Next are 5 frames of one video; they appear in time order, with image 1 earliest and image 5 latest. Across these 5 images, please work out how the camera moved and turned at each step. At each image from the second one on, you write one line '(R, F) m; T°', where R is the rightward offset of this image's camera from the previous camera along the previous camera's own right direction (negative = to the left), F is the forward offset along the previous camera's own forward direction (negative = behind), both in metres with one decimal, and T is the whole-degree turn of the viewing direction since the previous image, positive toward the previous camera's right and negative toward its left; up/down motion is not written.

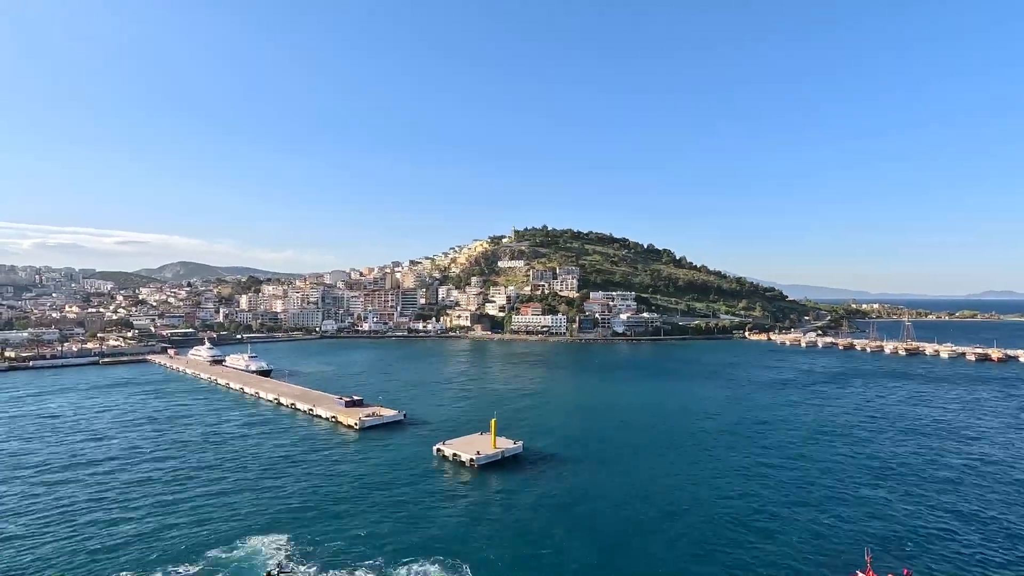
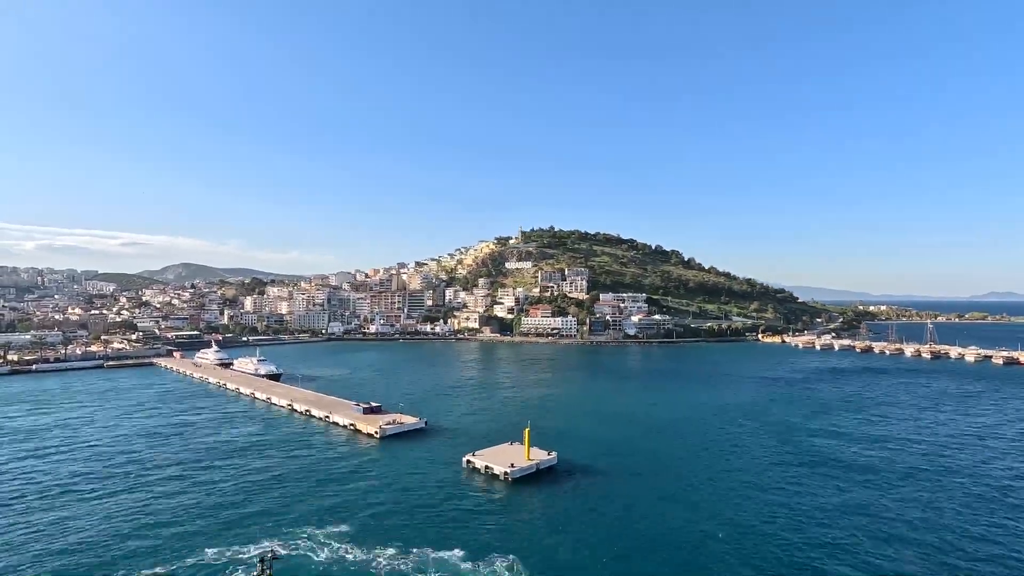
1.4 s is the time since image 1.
(-1.0, +1.1) m; 0°
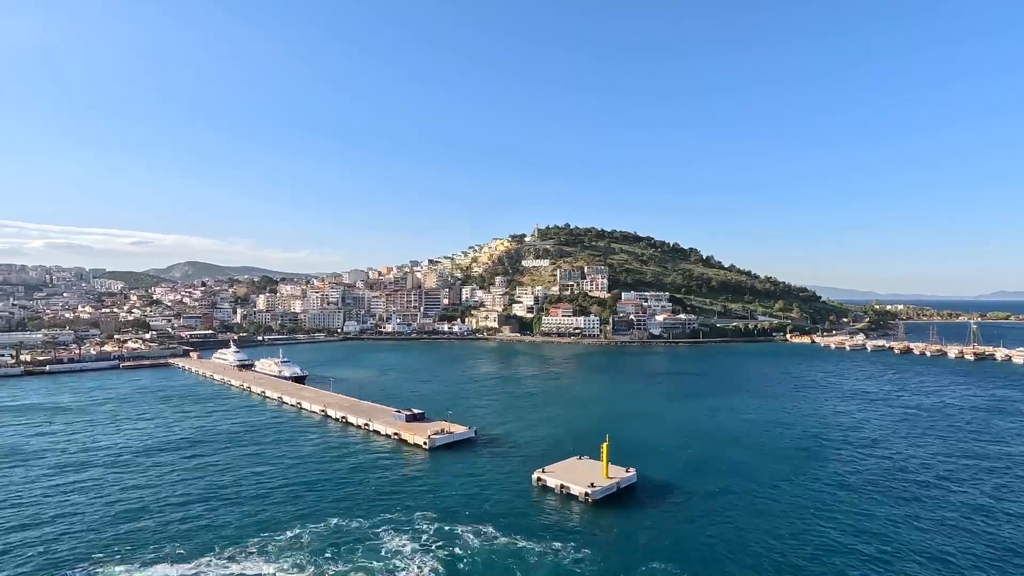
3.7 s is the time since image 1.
(-1.9, +1.8) m; 0°
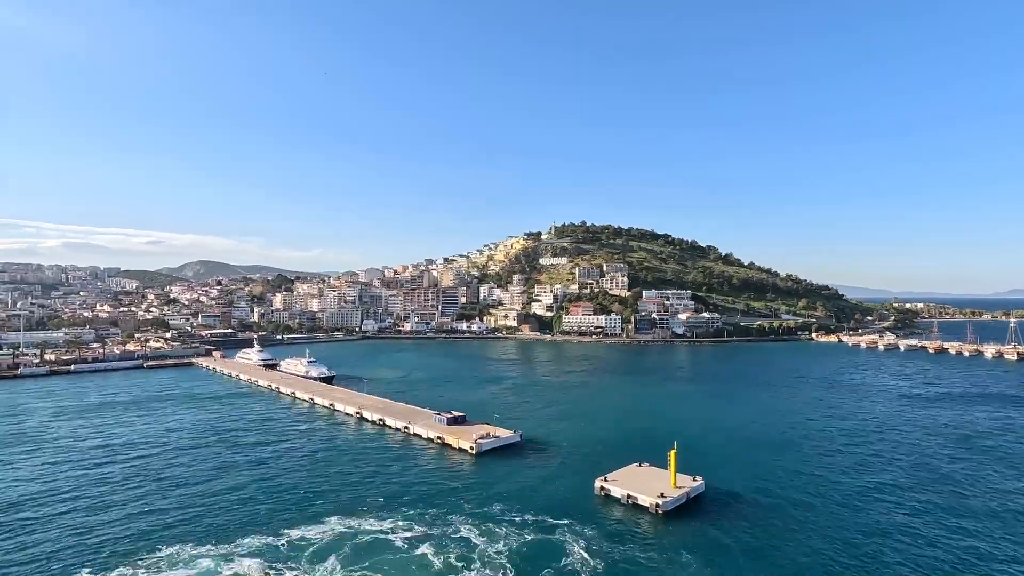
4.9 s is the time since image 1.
(-1.3, +0.9) m; -1°
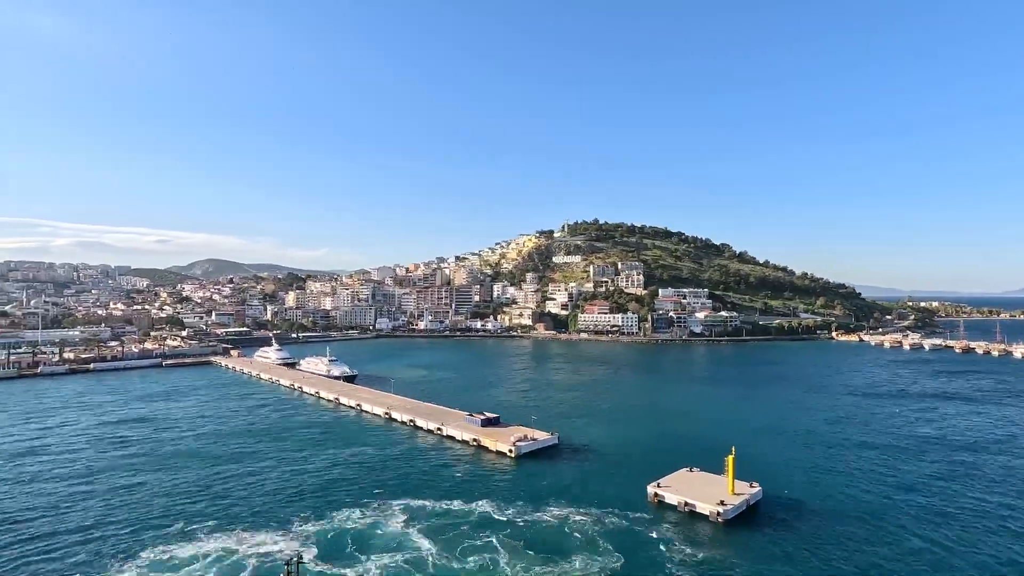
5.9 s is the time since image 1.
(-1.0, +0.6) m; -1°
